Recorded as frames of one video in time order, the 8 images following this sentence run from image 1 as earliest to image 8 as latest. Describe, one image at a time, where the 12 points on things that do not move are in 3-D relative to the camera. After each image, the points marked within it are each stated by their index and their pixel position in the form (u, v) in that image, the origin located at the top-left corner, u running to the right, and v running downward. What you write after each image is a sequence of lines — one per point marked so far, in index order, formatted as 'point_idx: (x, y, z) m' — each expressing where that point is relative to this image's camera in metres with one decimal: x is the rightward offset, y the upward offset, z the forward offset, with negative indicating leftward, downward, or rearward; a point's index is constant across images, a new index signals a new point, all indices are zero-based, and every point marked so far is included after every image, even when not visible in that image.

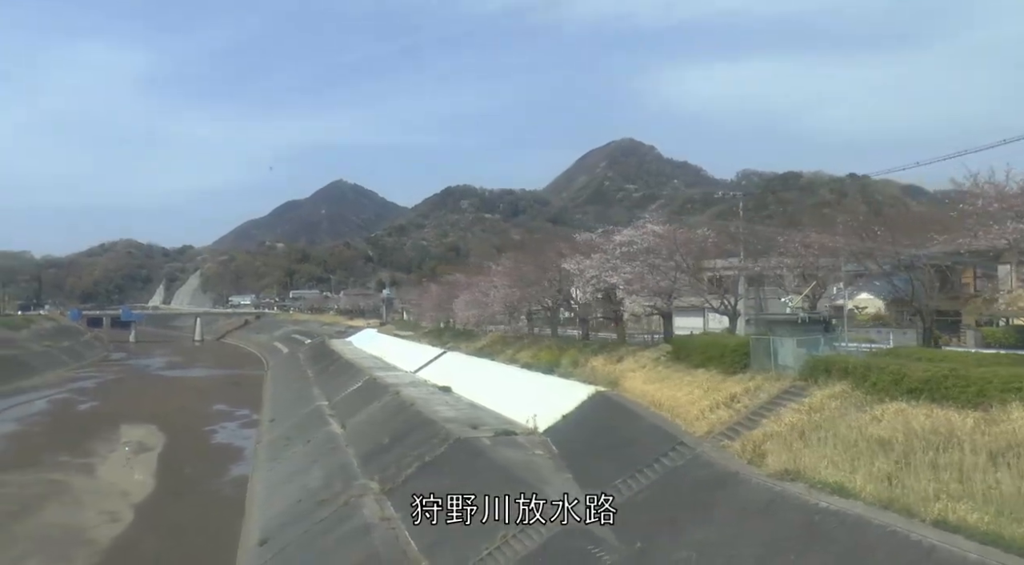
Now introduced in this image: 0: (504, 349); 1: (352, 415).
0: (-0.1, -1.8, +19.3) m
1: (-3.8, -3.3, +17.9) m
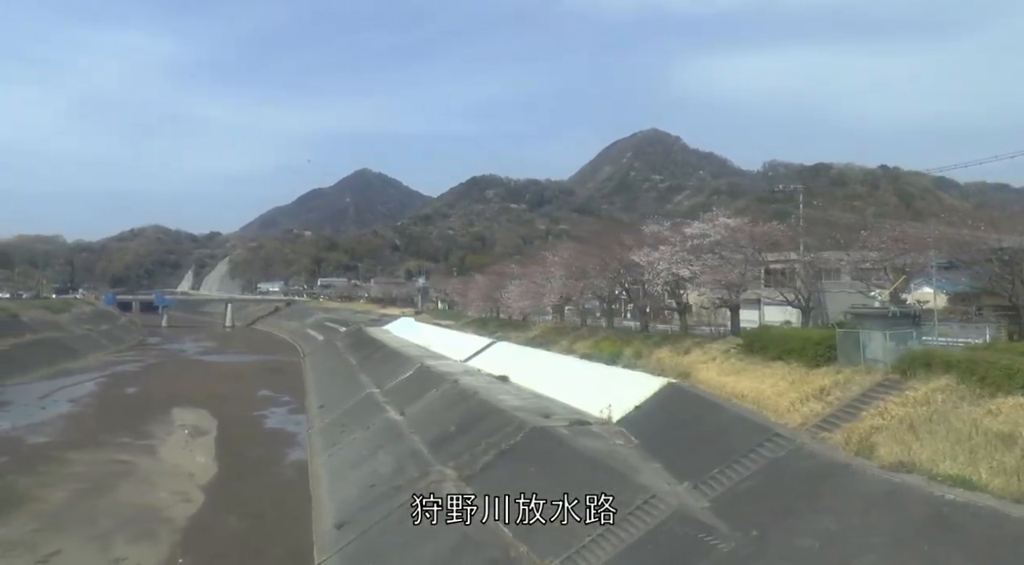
0: (+1.3, -1.6, +19.4) m
1: (-2.5, -3.0, +18.1) m
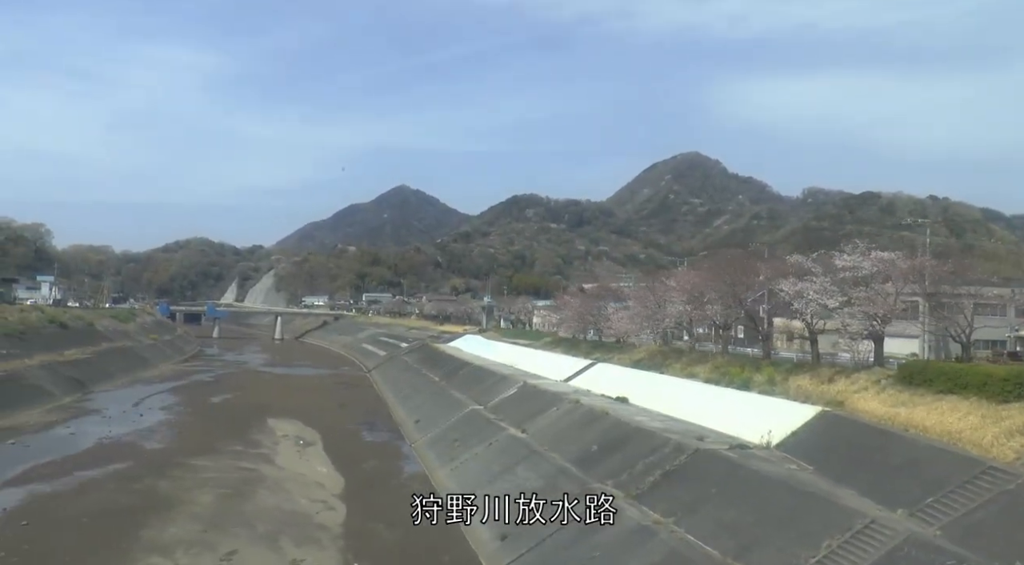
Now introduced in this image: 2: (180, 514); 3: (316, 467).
0: (+4.3, -2.2, +19.6) m
1: (+0.4, -3.5, +18.4) m
2: (-6.6, -4.6, +14.4) m
3: (-4.9, -4.8, +18.6) m
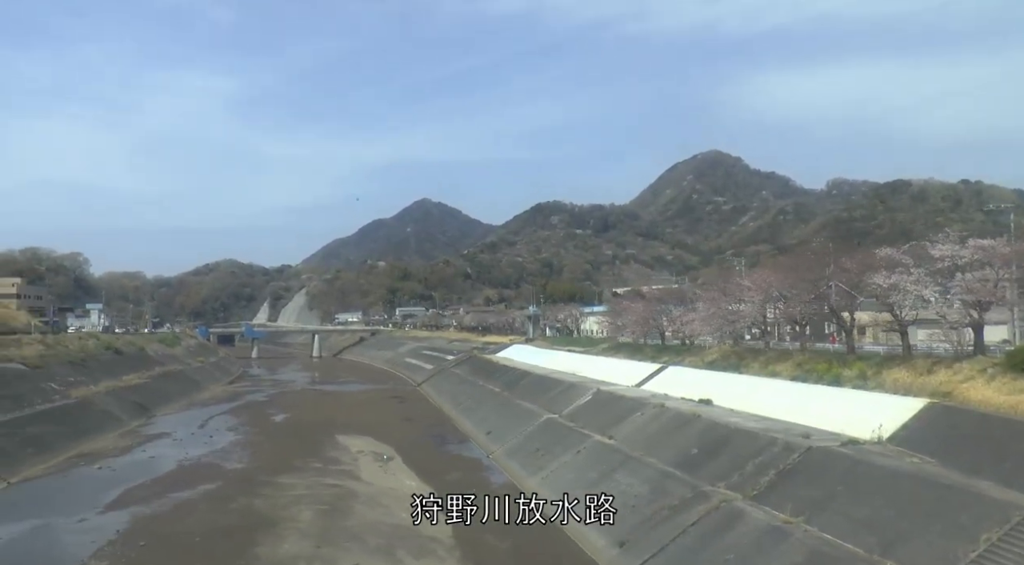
0: (+6.4, -2.2, +19.5) m
1: (+2.6, -3.7, +18.5) m
2: (-4.5, -5.1, +14.7) m
3: (-2.7, -5.2, +18.8) m
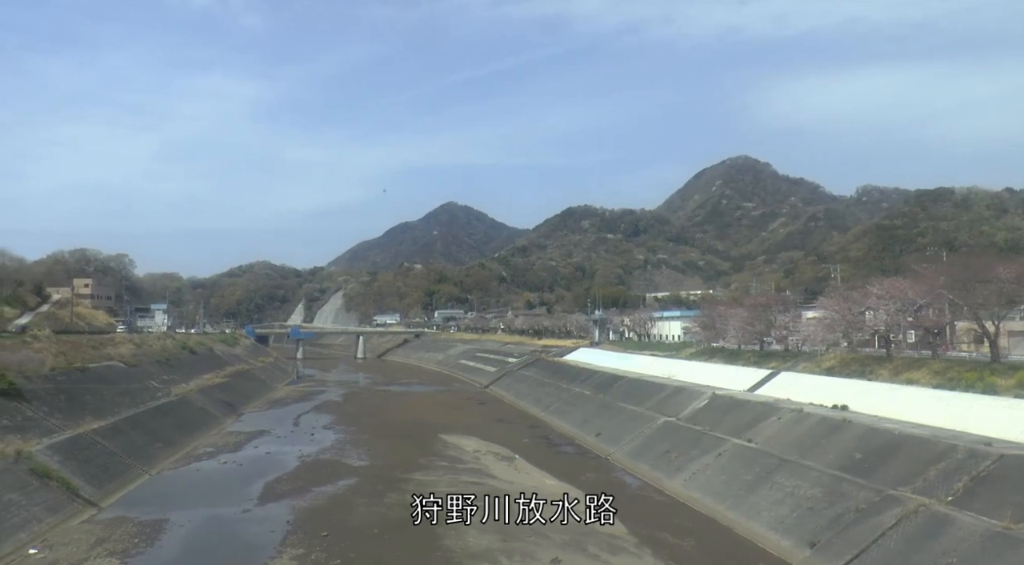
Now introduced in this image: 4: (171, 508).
0: (+10.0, -2.4, +19.8) m
1: (+6.1, -3.8, +18.9) m
2: (-1.1, -5.1, +15.3) m
3: (+0.8, -5.3, +19.4) m
4: (-8.5, -5.6, +18.0) m
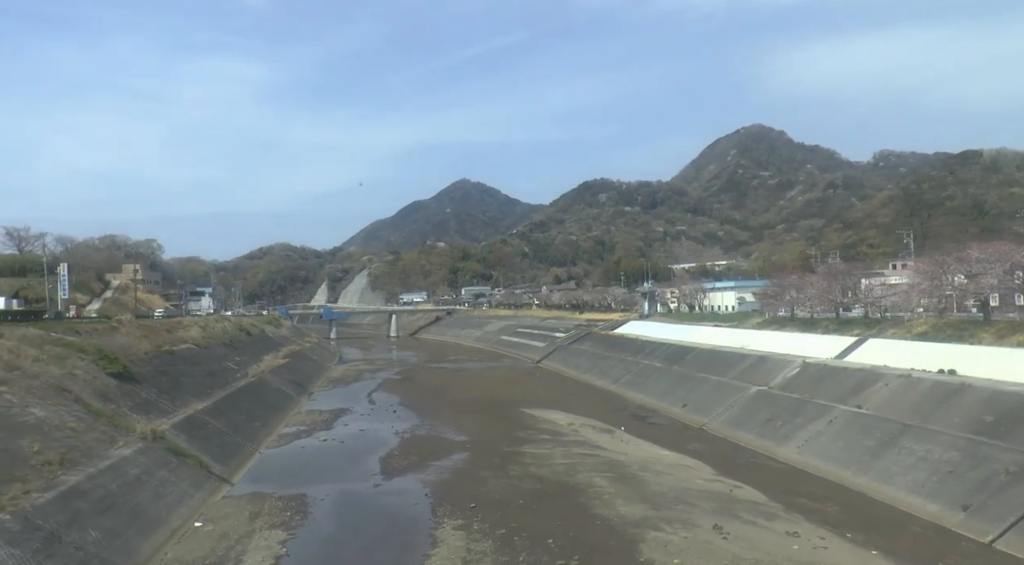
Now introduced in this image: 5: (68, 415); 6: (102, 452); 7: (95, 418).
0: (+13.0, -1.5, +20.2) m
1: (+9.1, -3.0, +19.3) m
2: (+1.9, -4.6, +15.8) m
3: (+3.9, -4.6, +19.9) m
4: (-5.5, -5.2, +18.6) m
5: (-10.8, -3.2, +17.6) m
6: (-9.4, -3.9, +16.6) m
7: (-10.6, -3.4, +18.3) m
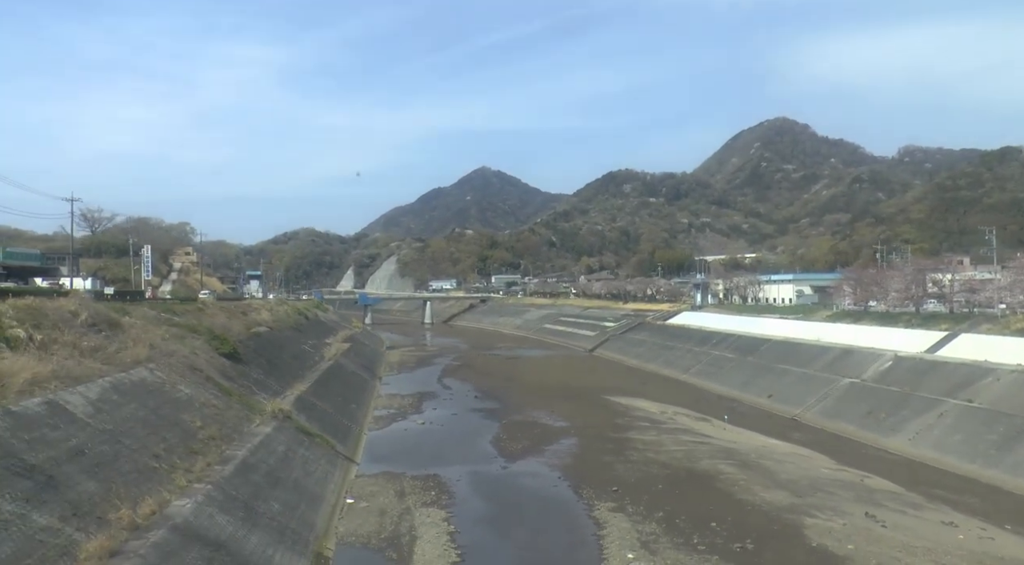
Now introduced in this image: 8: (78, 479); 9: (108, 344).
0: (+16.2, -1.5, +20.5) m
1: (+12.3, -2.9, +19.7) m
2: (+5.0, -4.5, +16.3) m
3: (+7.0, -4.4, +20.4) m
4: (-2.4, -4.8, +19.3) m
5: (-7.7, -2.8, +18.3) m
6: (-6.3, -3.5, +17.3) m
7: (-7.4, -3.0, +19.0) m
8: (-6.4, -2.9, +10.6) m
9: (-9.6, -1.4, +17.1) m
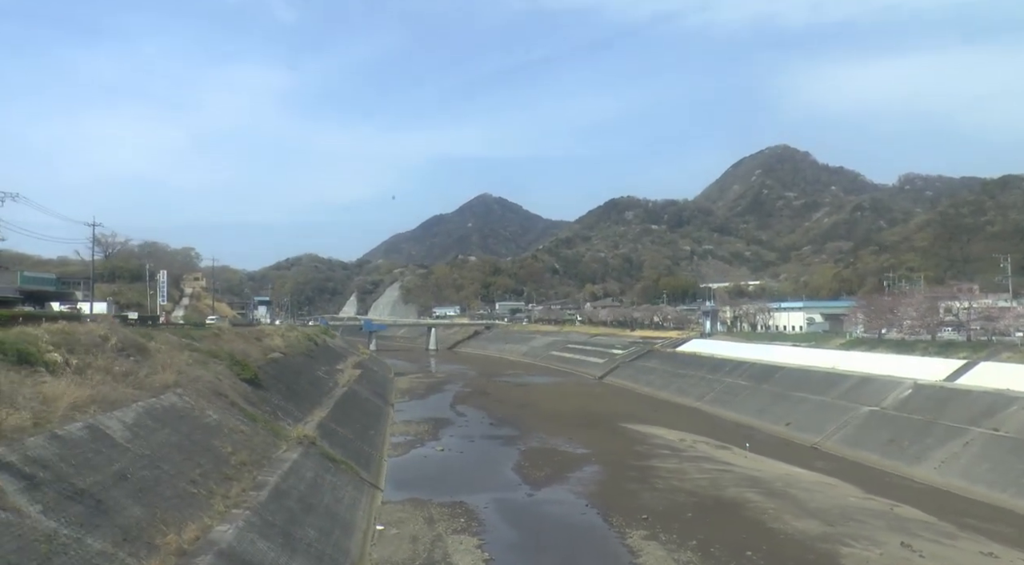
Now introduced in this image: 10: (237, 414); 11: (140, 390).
0: (+16.8, -2.3, +20.6) m
1: (+12.9, -3.7, +19.7) m
2: (+5.7, -5.1, +16.3) m
3: (+7.6, -5.2, +20.4) m
4: (-1.7, -5.6, +19.3) m
5: (-7.0, -3.4, +18.3) m
6: (-5.7, -4.1, +17.3) m
7: (-6.8, -3.7, +19.1) m
8: (-5.7, -3.2, +10.6) m
9: (-8.9, -2.1, +17.2) m
10: (-7.2, -3.4, +18.9) m
11: (-8.1, -2.3, +15.8) m
